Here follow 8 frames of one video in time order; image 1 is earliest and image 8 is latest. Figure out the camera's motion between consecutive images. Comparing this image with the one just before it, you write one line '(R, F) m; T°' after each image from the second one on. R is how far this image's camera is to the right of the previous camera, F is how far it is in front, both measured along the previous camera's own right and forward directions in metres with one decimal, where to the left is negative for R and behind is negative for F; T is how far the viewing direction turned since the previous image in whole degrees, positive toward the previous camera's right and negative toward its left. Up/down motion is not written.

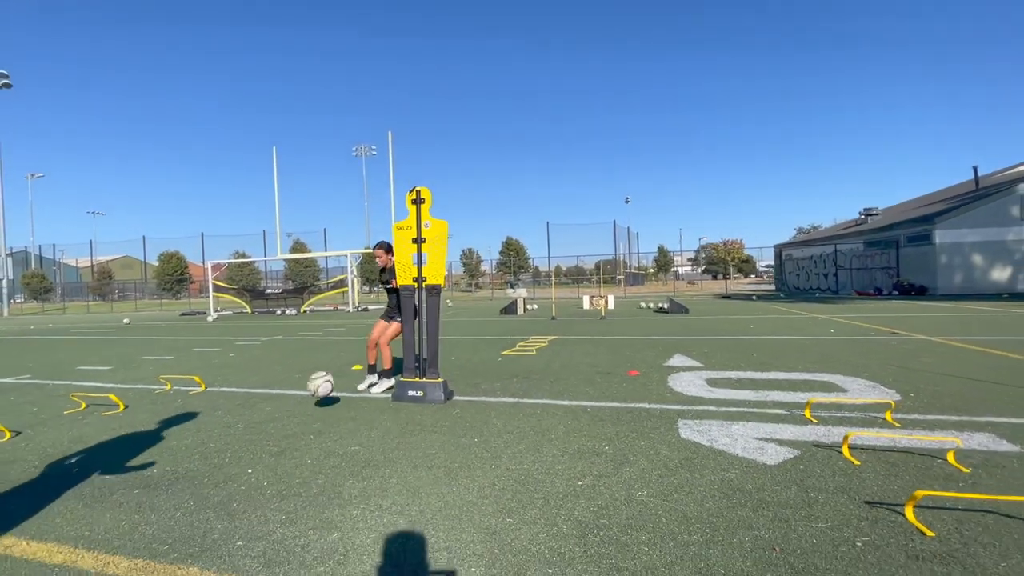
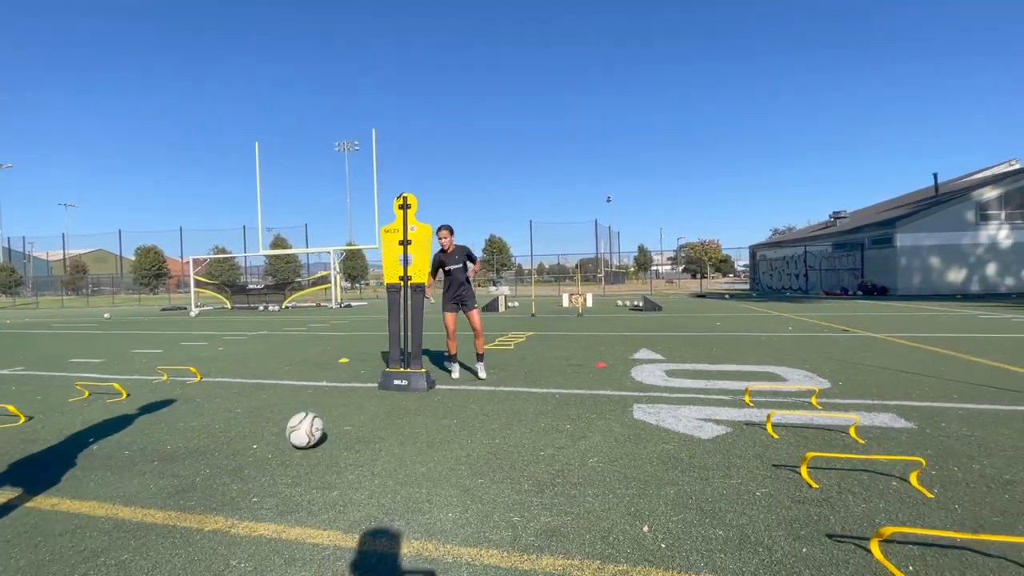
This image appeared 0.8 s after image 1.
(+0.1, -0.6) m; +2°
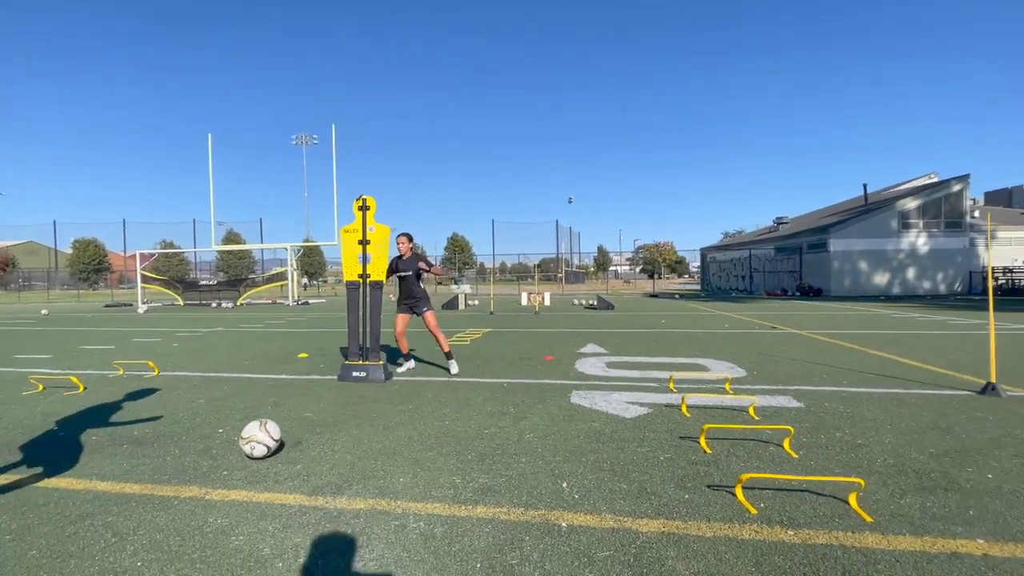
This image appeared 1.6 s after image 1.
(+0.1, -0.6) m; +5°
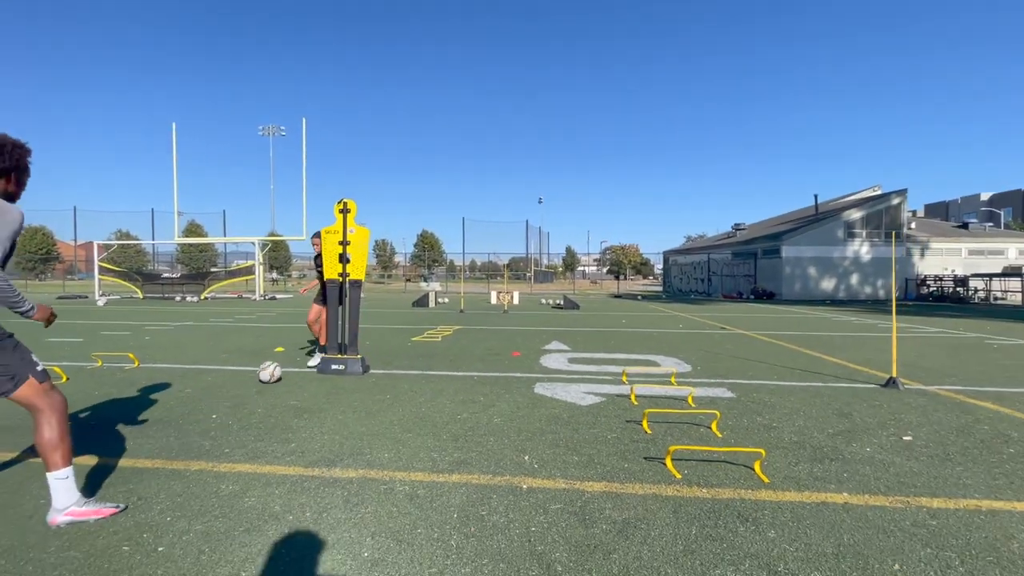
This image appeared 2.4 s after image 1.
(0.0, -0.6) m; +4°
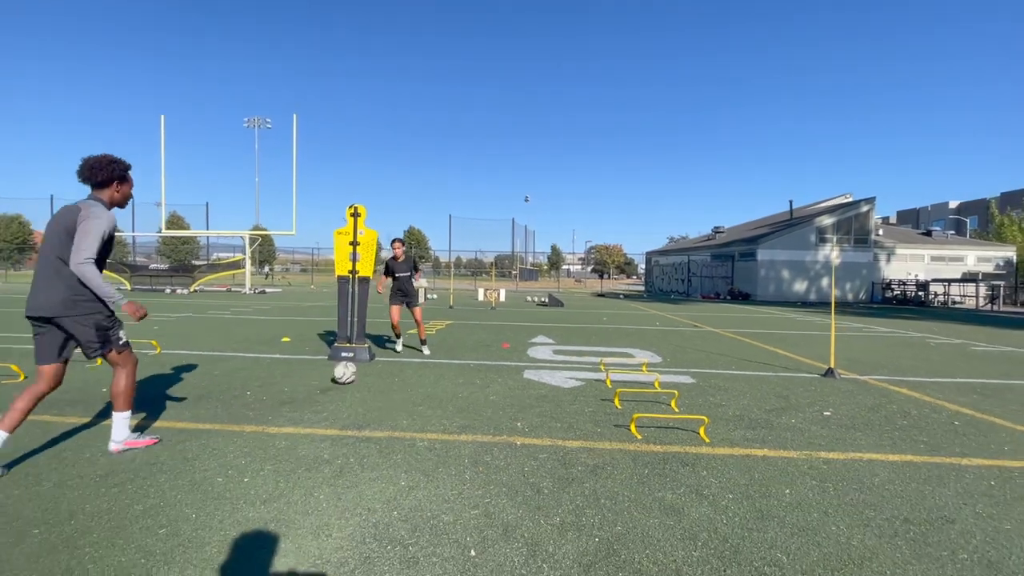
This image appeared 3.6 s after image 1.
(-0.1, -0.9) m; +2°
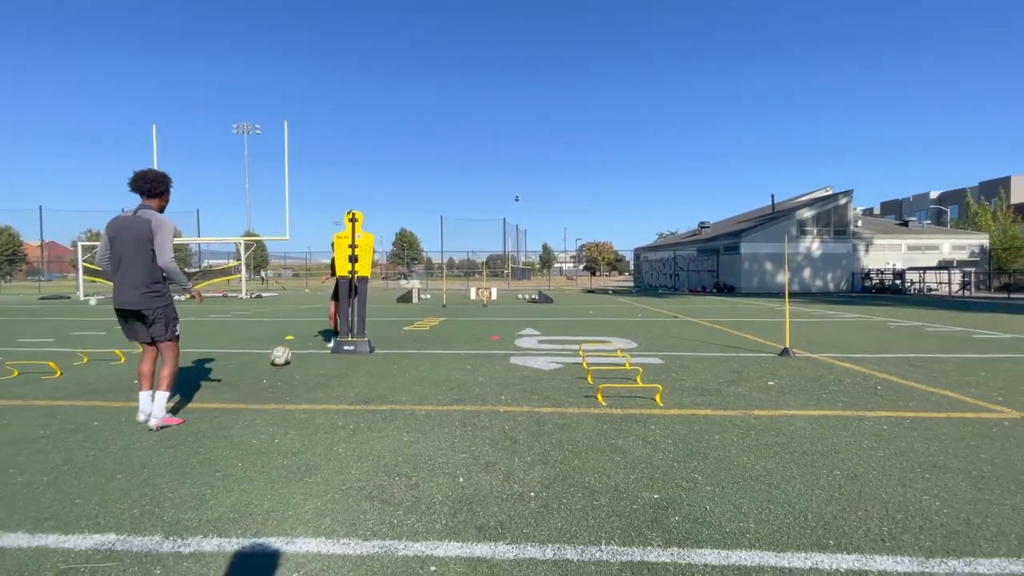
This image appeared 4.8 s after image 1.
(+0.1, -0.8) m; +1°
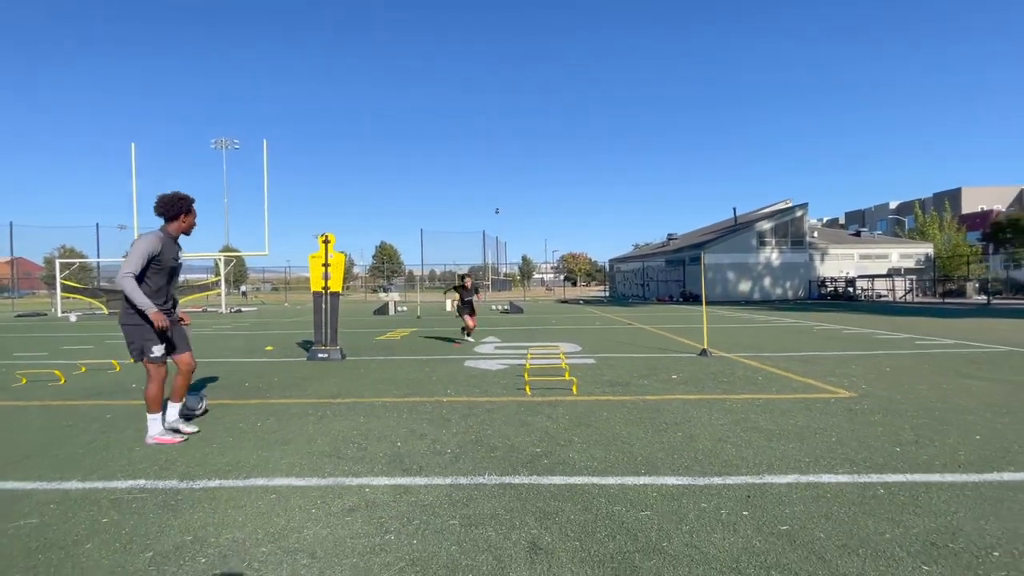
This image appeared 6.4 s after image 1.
(+0.6, -1.3) m; +2°
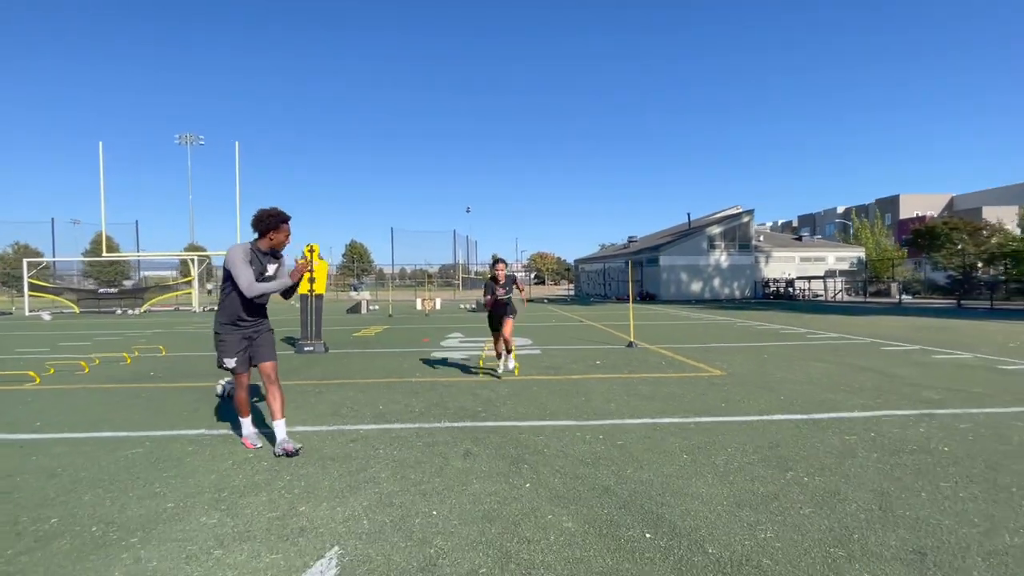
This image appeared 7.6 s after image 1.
(+0.3, -1.9) m; +3°
